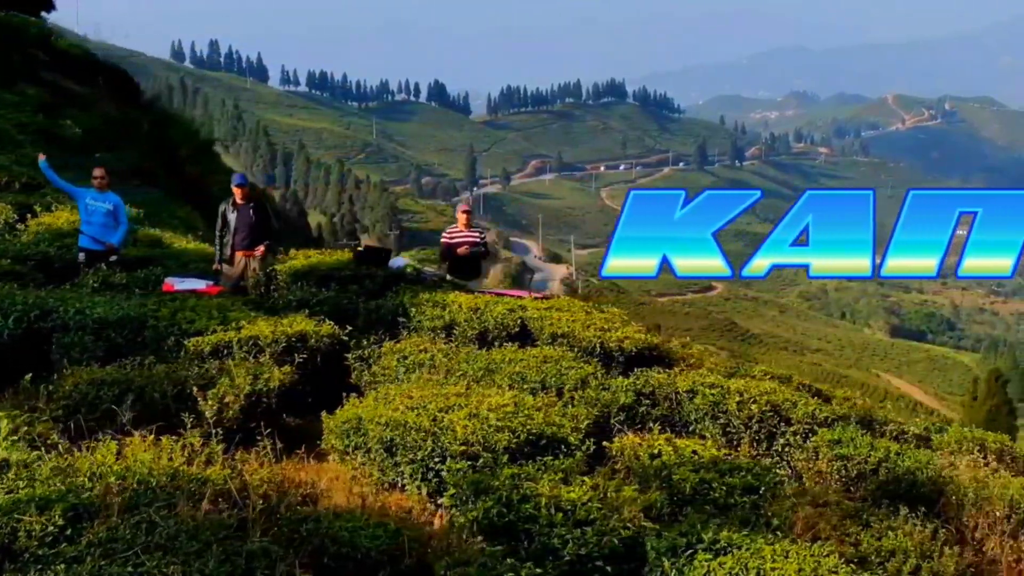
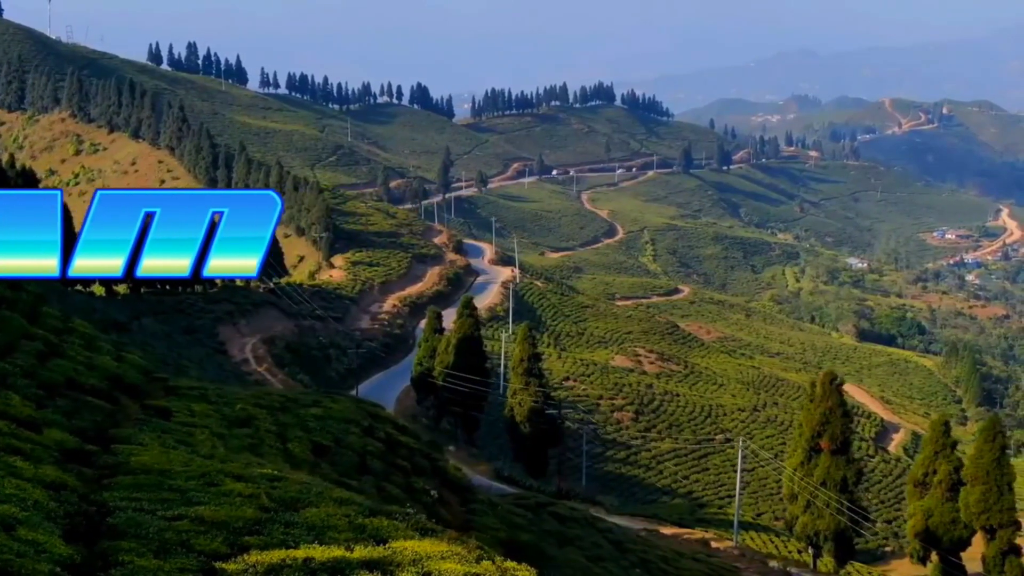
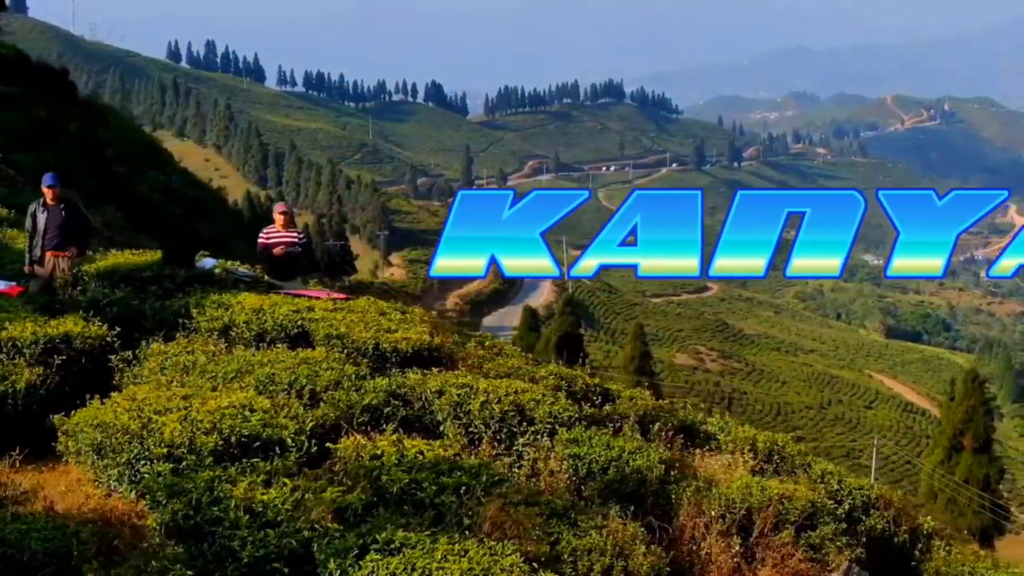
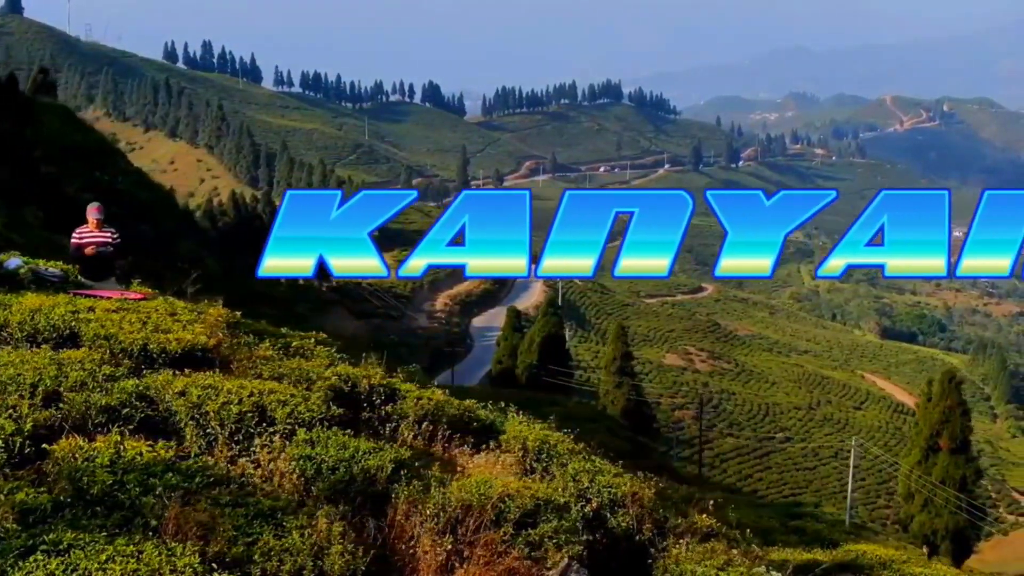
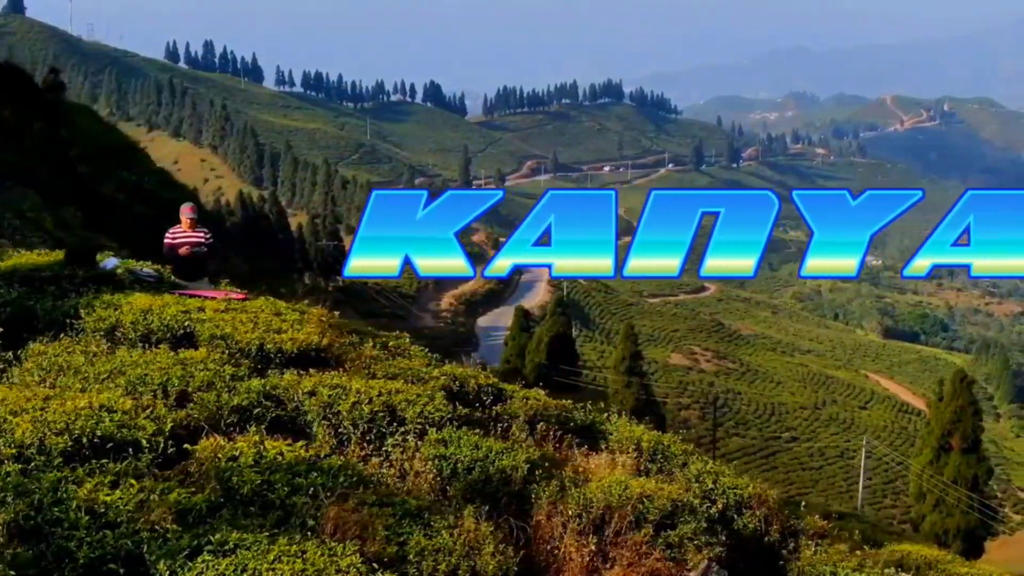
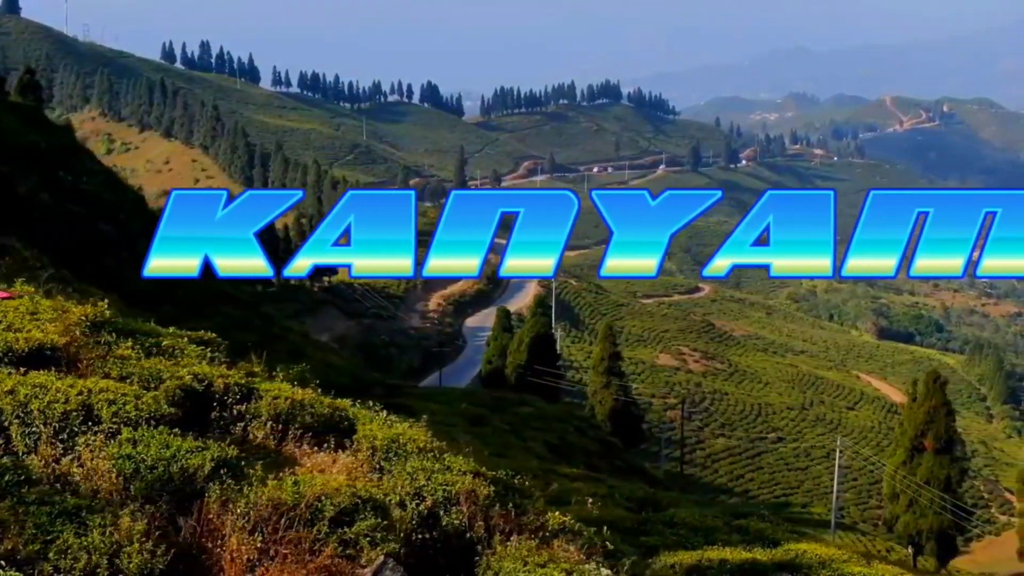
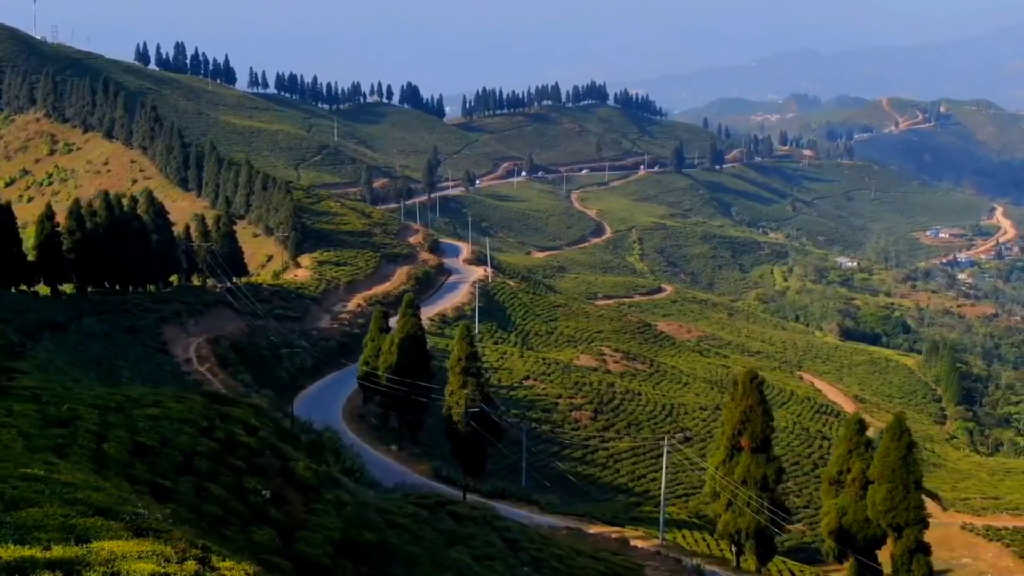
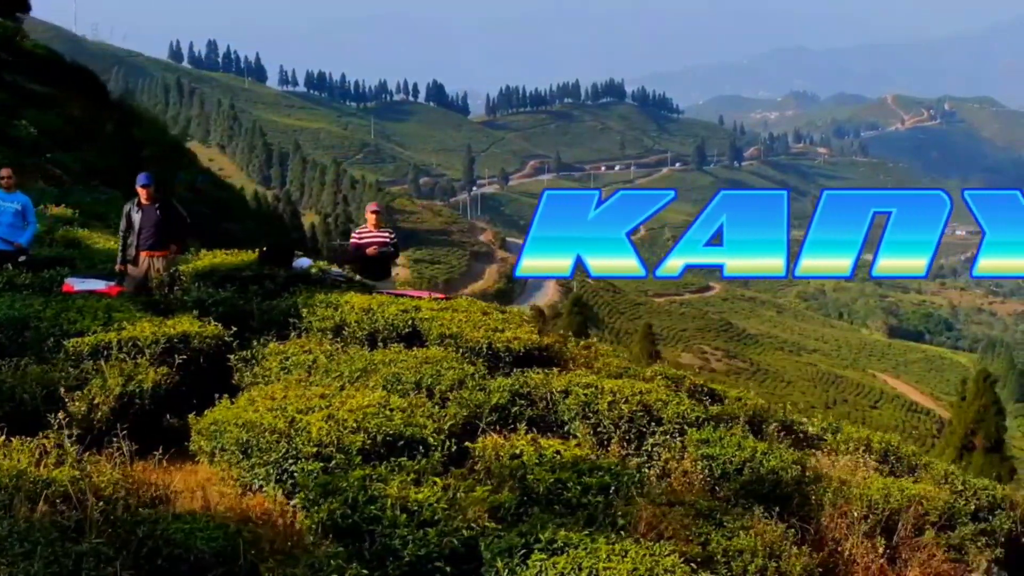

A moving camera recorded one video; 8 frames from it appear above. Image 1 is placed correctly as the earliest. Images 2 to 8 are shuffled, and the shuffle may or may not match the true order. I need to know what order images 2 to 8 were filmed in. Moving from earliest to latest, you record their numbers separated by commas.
8, 3, 5, 4, 6, 2, 7
